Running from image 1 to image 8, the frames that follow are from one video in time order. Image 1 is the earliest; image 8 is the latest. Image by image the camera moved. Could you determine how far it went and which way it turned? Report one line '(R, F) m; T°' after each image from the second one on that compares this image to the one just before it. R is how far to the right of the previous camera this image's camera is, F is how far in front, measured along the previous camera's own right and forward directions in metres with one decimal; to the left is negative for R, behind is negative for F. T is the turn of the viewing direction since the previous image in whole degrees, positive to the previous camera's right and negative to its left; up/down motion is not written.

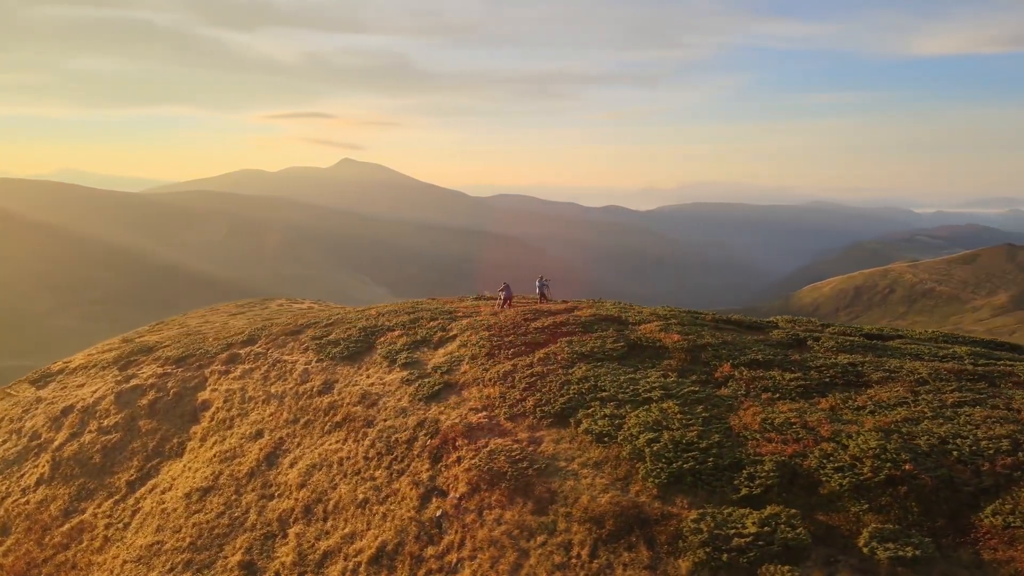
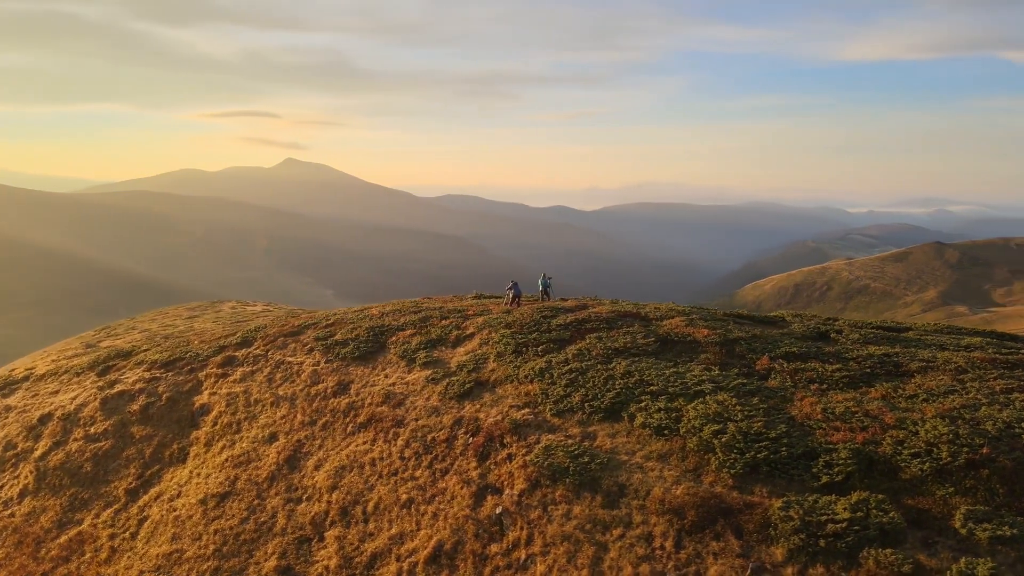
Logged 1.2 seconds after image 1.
(-2.1, +0.1) m; +4°
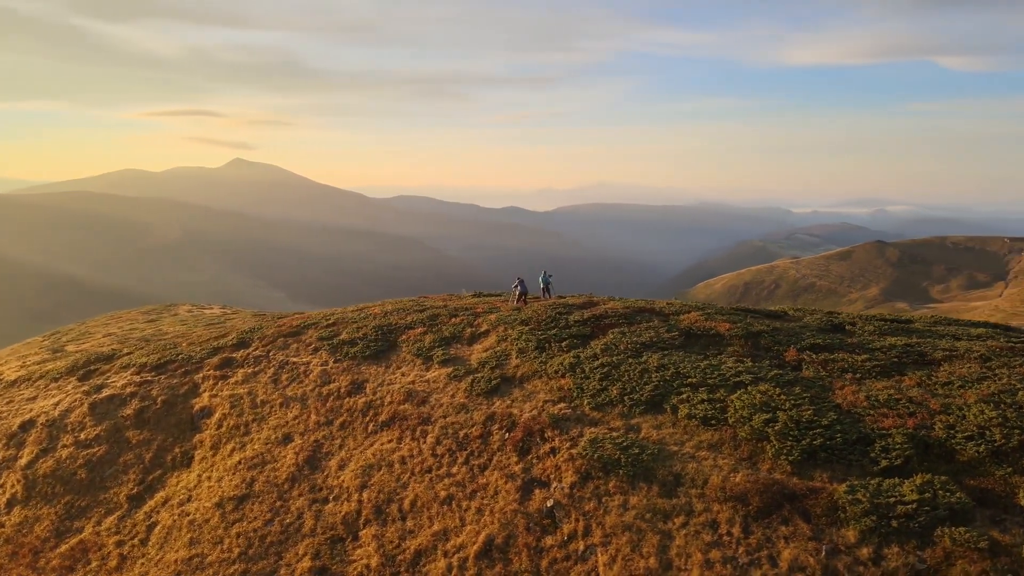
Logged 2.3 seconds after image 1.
(-1.8, 0.0) m; +3°
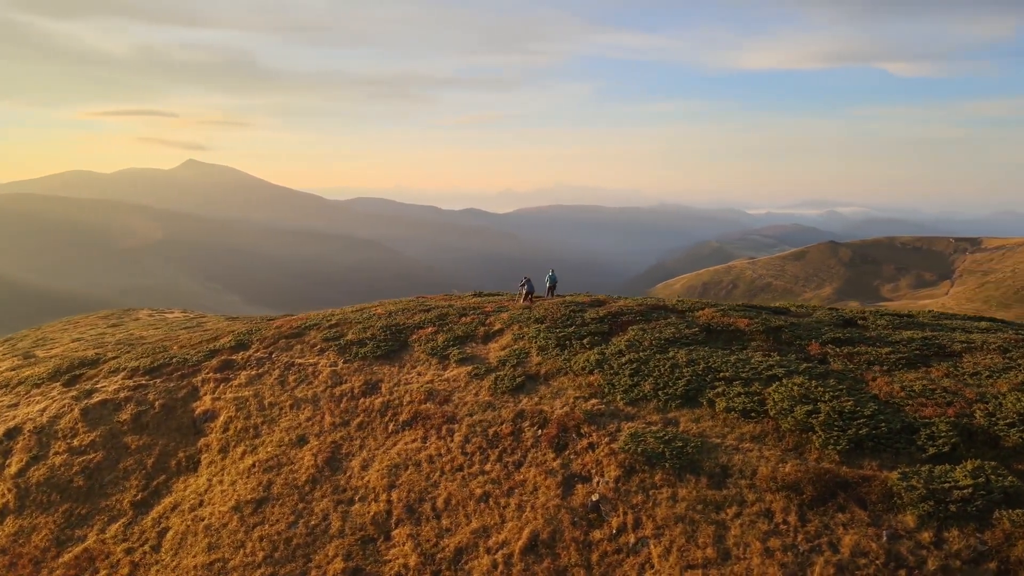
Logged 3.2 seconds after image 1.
(-1.6, 0.0) m; +3°
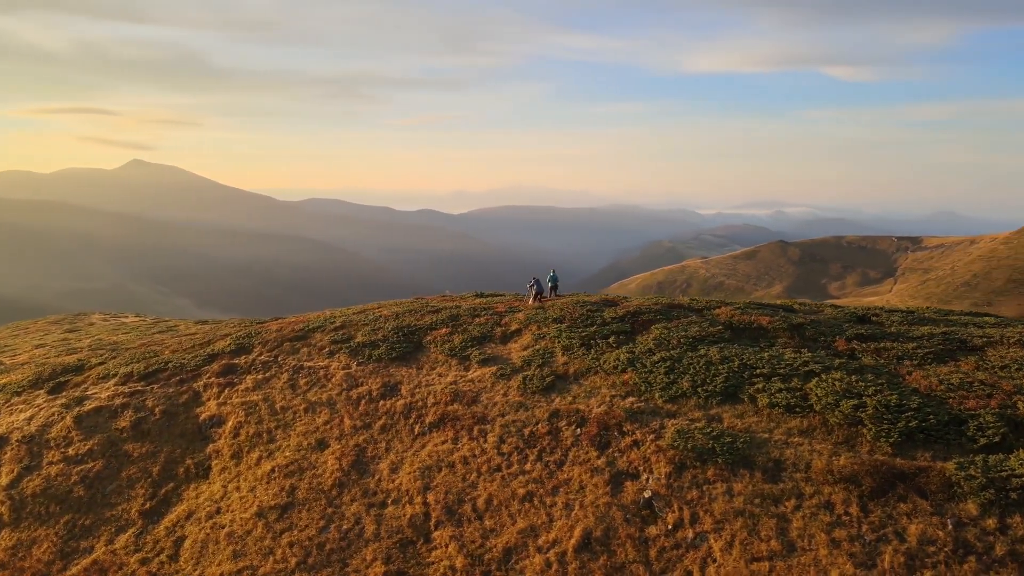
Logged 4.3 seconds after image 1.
(-1.9, 0.0) m; +3°
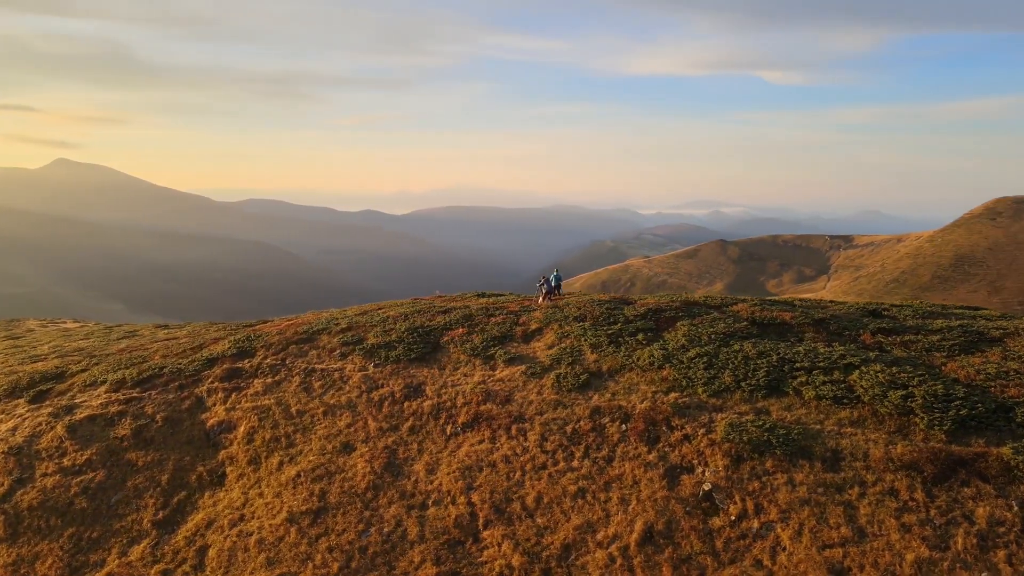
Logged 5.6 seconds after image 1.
(-2.3, 0.0) m; +4°
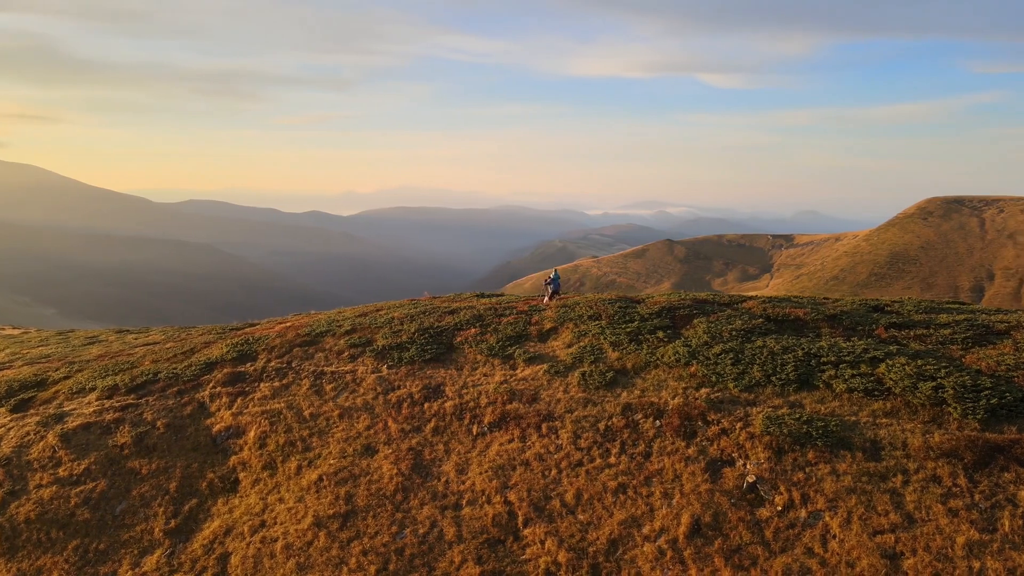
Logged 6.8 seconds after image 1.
(-2.0, -0.1) m; +4°
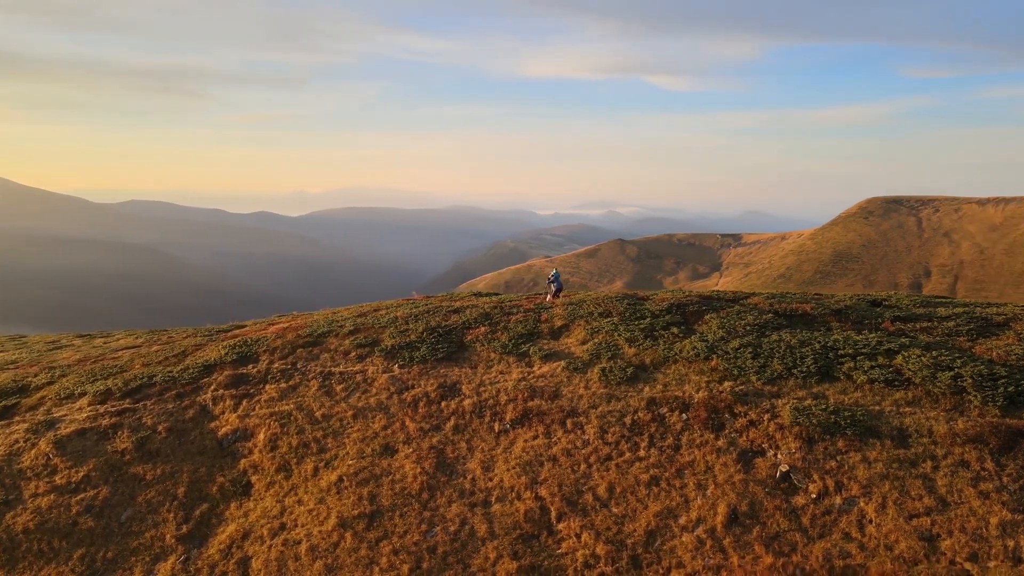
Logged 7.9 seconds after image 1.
(-1.8, -0.1) m; +4°
